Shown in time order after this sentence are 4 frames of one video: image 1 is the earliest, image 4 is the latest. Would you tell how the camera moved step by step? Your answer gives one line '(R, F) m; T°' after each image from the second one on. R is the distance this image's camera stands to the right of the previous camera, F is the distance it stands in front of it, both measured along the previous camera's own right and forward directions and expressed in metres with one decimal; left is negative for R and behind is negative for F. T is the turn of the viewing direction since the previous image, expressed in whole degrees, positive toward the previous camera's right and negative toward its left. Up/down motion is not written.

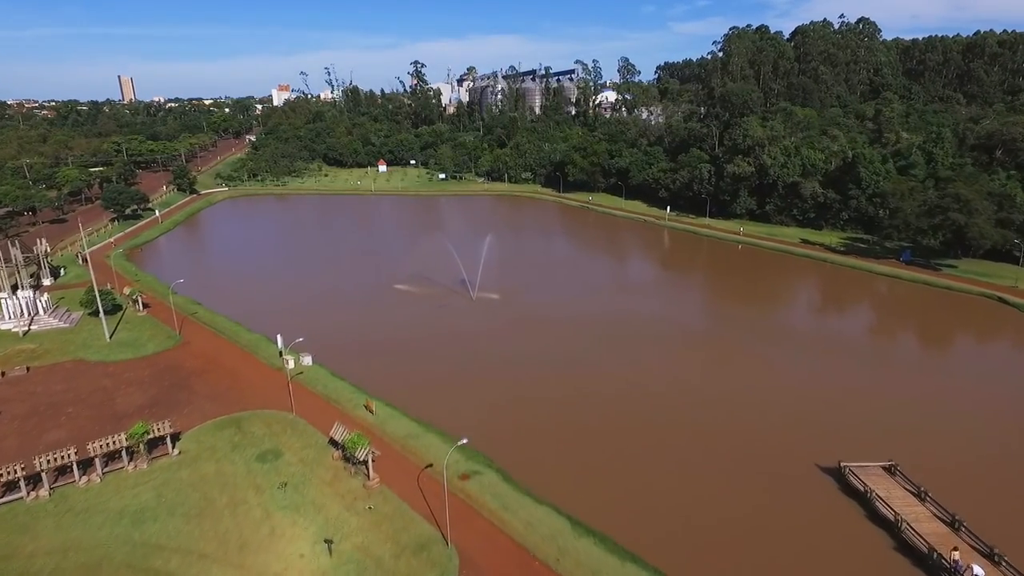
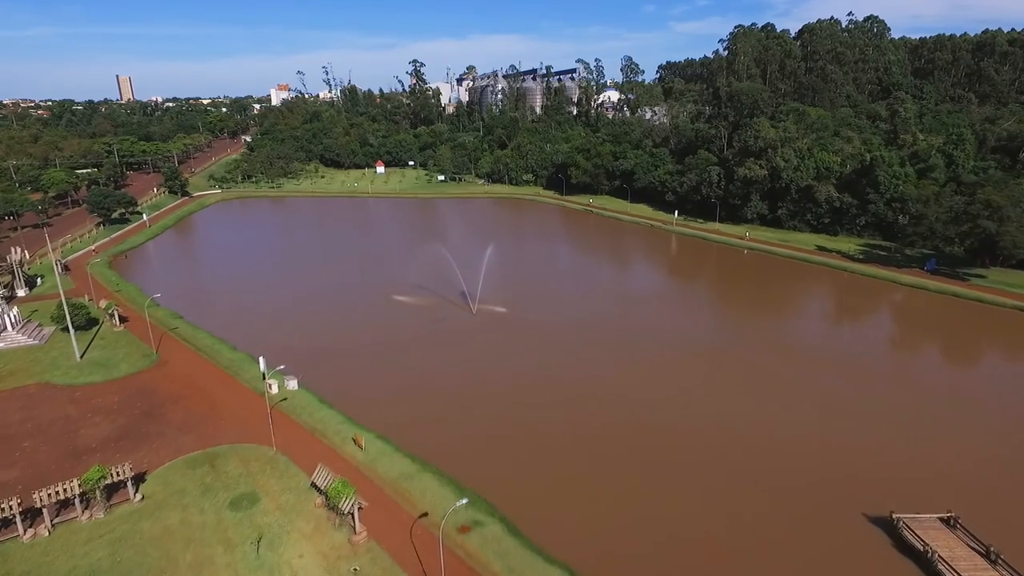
(-0.2, +2.5) m; 0°
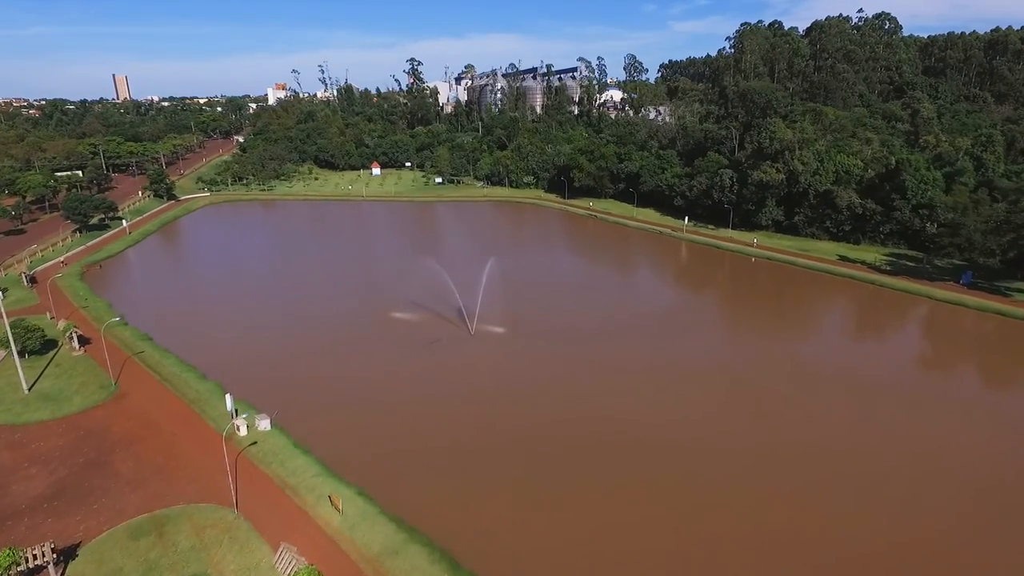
(-0.2, +3.4) m; 0°
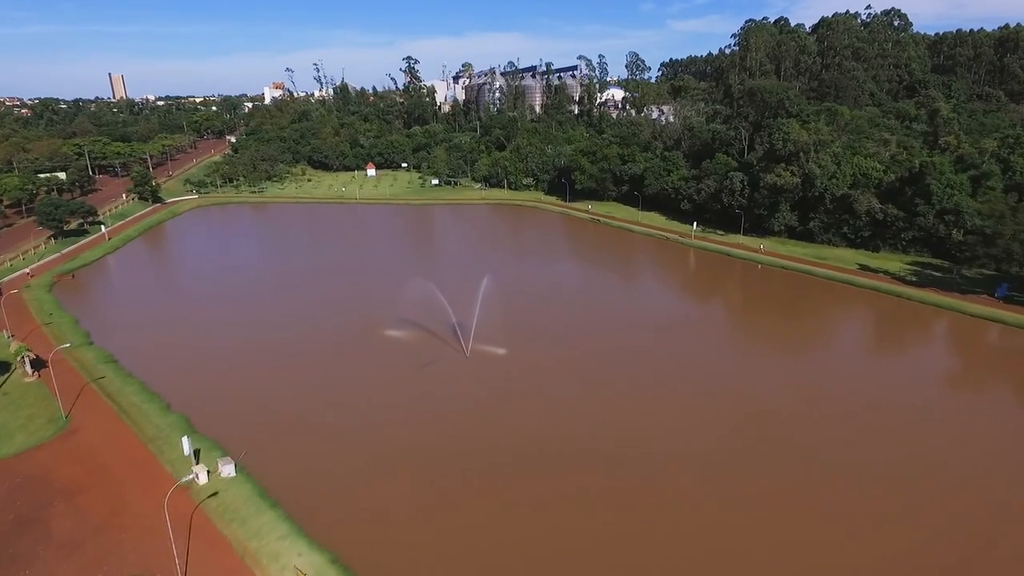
(0.0, +3.0) m; 0°
